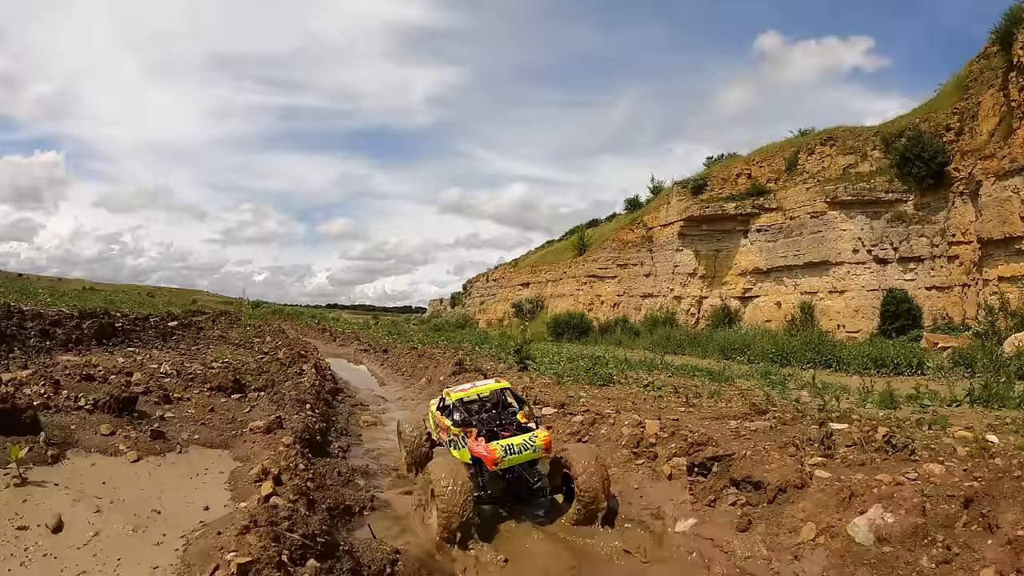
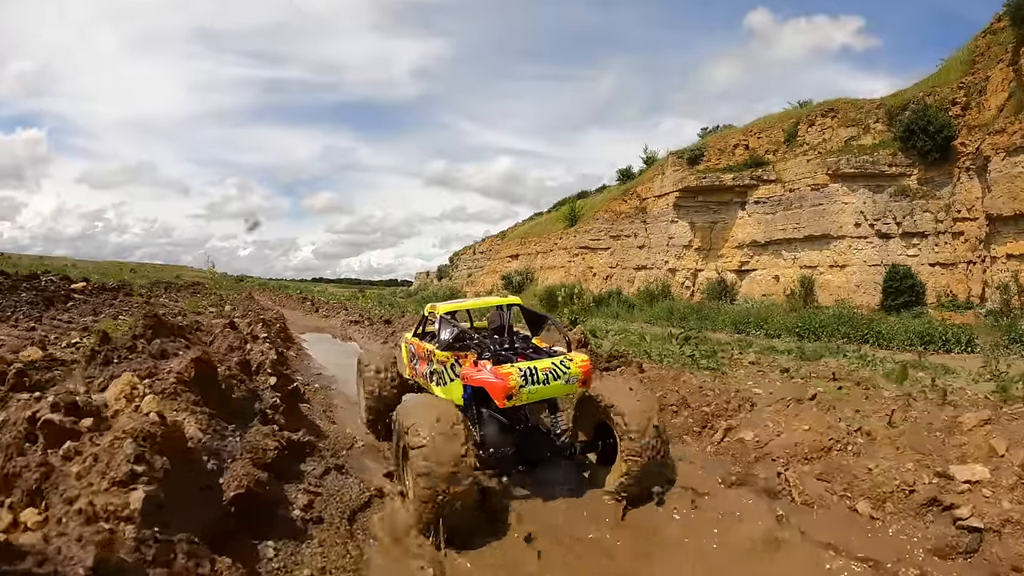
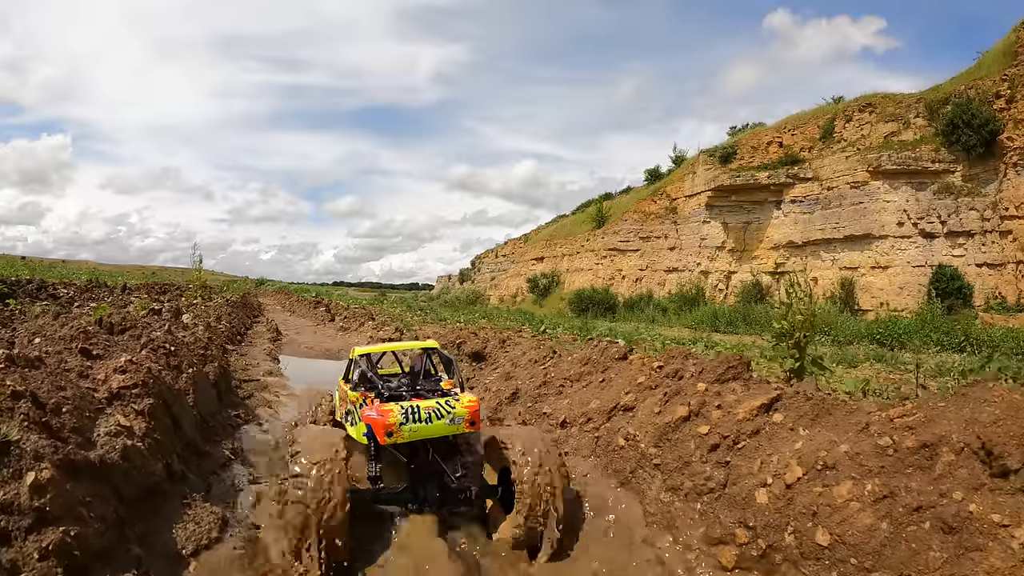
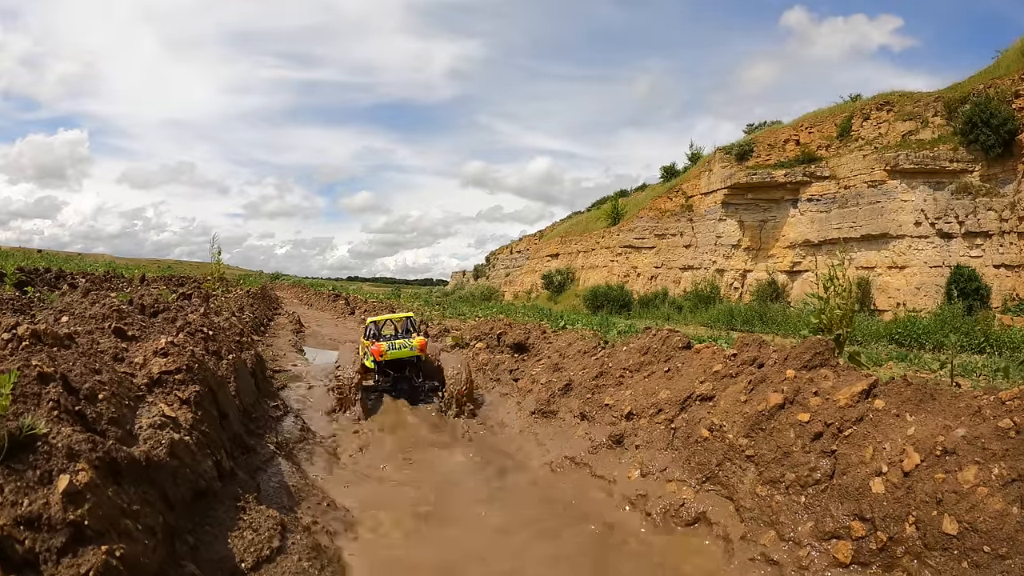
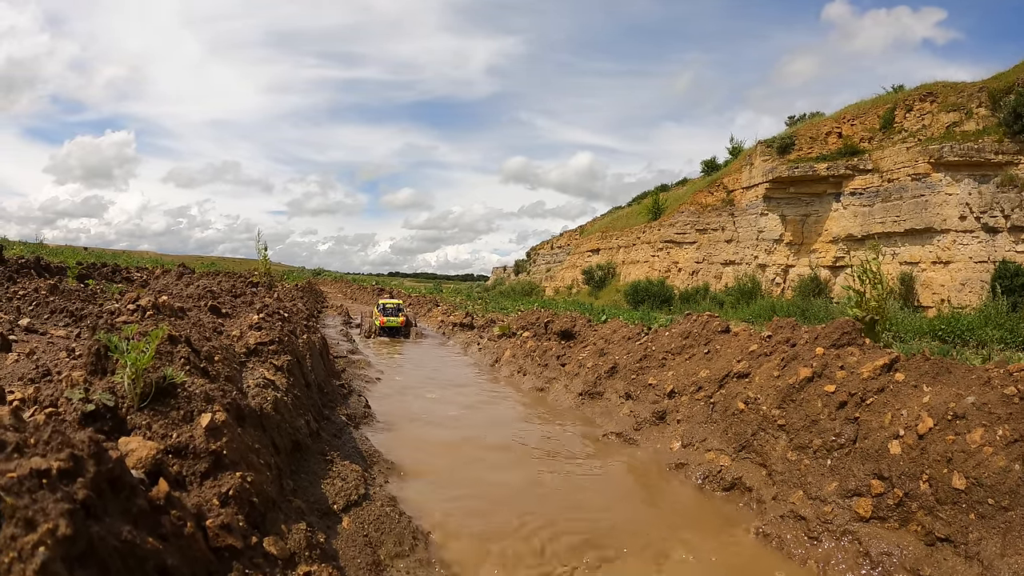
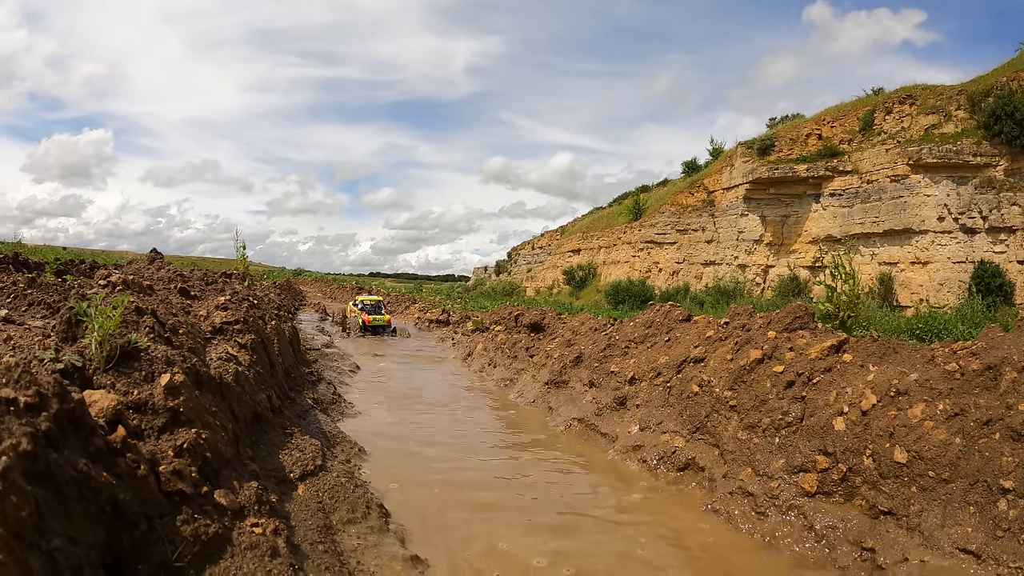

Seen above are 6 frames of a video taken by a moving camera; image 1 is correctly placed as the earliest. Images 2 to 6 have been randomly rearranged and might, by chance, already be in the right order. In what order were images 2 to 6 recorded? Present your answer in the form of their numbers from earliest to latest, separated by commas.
2, 3, 4, 6, 5
